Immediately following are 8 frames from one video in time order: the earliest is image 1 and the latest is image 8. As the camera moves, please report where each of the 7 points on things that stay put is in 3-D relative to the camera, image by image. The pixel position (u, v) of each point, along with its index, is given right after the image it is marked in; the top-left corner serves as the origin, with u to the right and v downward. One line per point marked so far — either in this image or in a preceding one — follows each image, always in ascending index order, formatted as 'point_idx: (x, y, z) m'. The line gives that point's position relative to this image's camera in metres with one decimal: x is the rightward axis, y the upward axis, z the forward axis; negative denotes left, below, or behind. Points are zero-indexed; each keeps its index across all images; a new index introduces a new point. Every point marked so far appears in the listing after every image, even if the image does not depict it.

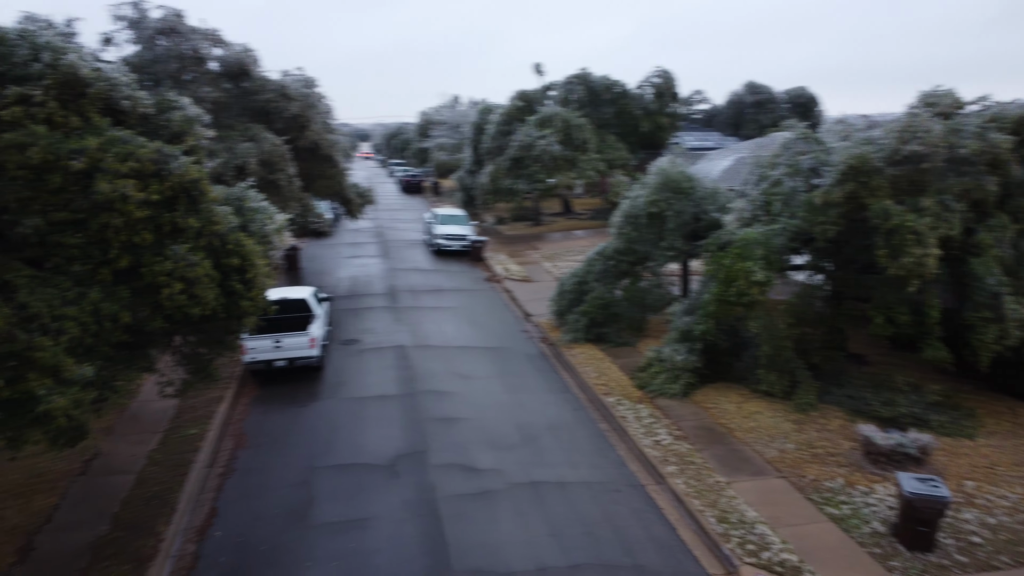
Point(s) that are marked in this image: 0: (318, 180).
0: (-4.9, +2.7, +19.8) m
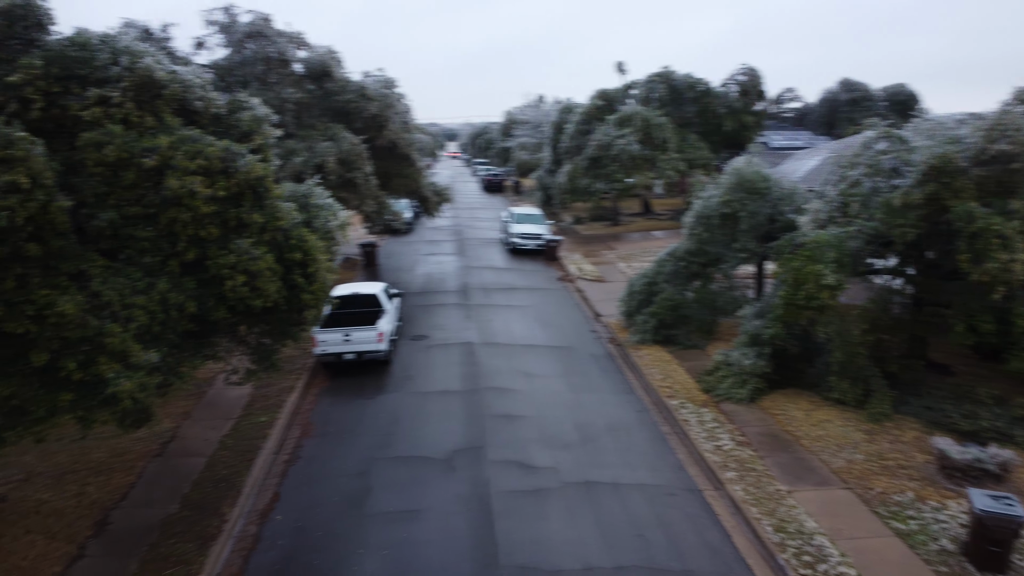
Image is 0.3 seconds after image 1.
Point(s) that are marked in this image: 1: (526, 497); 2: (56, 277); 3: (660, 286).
0: (-3.0, +2.8, +20.2) m
1: (+0.1, -2.3, +8.8) m
2: (-3.3, +0.1, +5.9) m
3: (+2.6, 0.0, +14.3) m
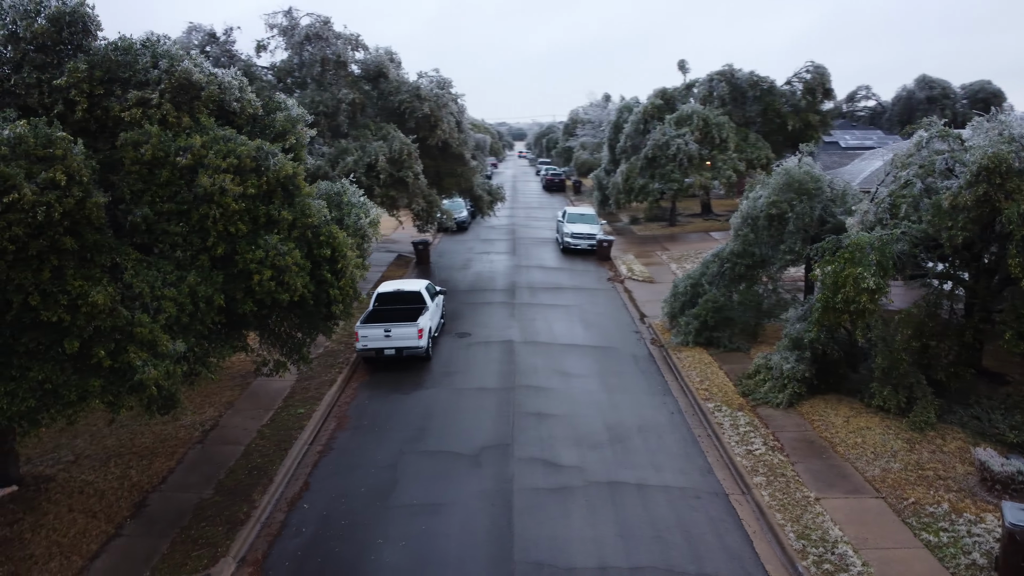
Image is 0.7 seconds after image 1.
0: (-1.7, +2.8, +20.5) m
1: (+0.4, -2.3, +8.8) m
2: (-3.3, +0.1, +6.3) m
3: (+3.4, 0.0, +14.1) m
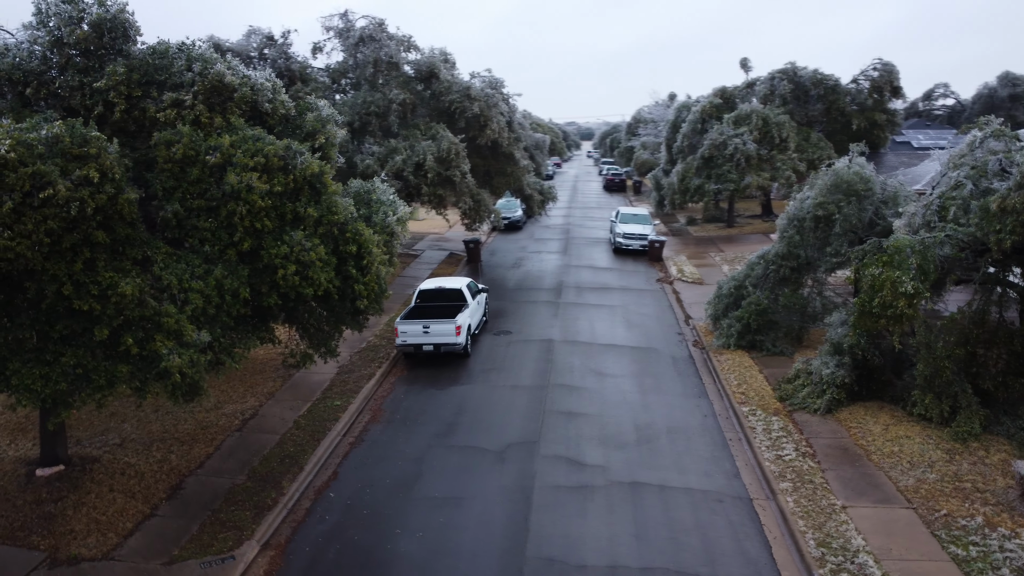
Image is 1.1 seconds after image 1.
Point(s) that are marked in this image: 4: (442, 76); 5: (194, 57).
0: (-0.4, +2.9, +20.7) m
1: (+0.6, -2.2, +8.9) m
2: (-3.2, +0.2, +6.6) m
3: (+4.1, 0.0, +13.9) m
4: (-1.6, +4.8, +18.4) m
5: (-3.1, +2.2, +7.7) m
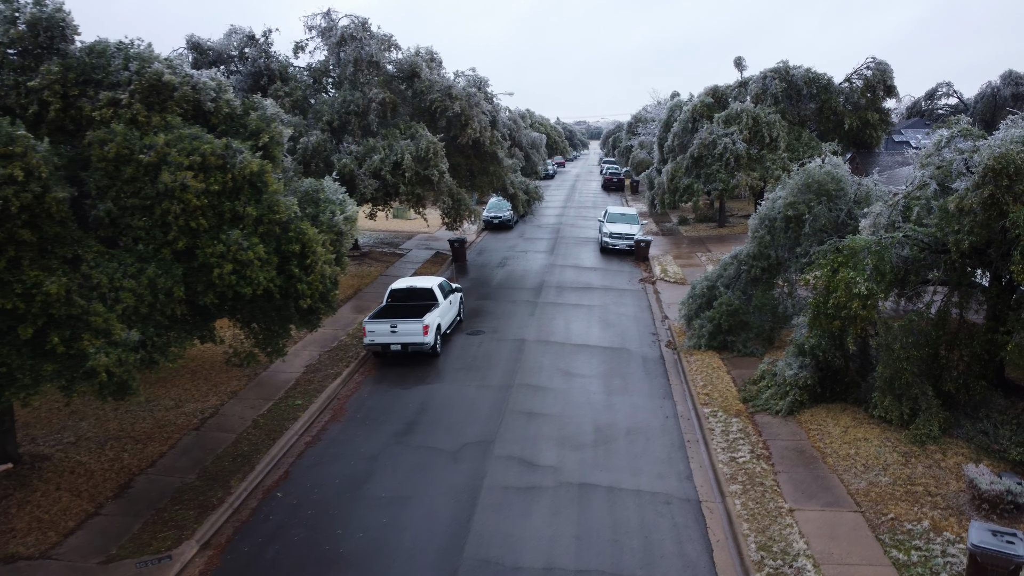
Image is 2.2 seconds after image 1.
0: (-0.8, +2.9, +20.6) m
1: (+0.1, -2.2, +8.8) m
2: (-3.8, +0.2, +6.6) m
3: (+3.6, 0.0, +13.8) m
4: (-2.0, +4.9, +18.4) m
5: (-3.6, +2.2, +7.7) m
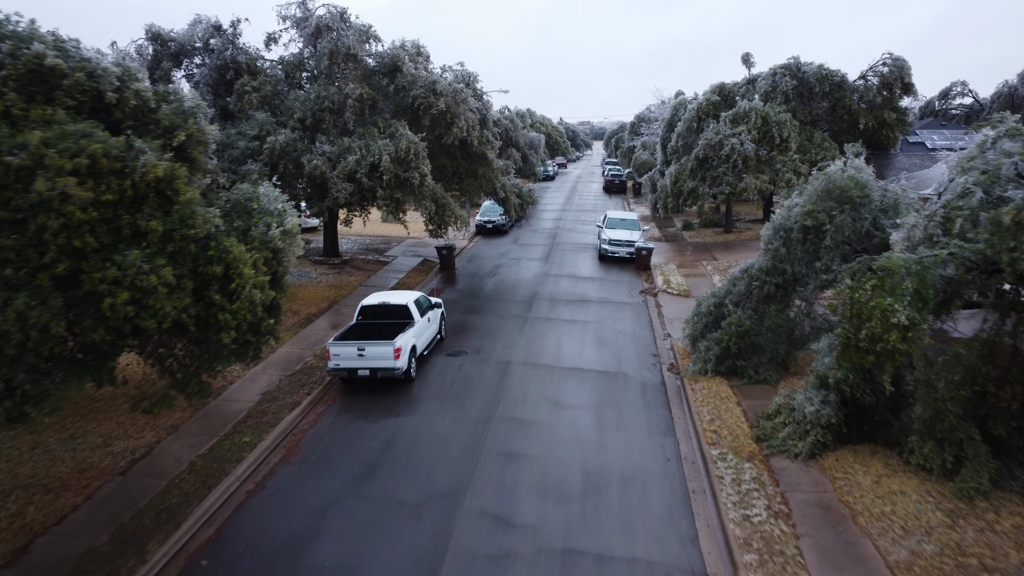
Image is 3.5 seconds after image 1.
0: (-1.0, +2.6, +19.2) m
1: (-0.2, -2.5, +7.4) m
2: (-4.1, 0.0, +5.2) m
3: (+3.3, -0.3, +12.3) m
4: (-2.3, +4.6, +17.0) m
5: (-3.9, +2.0, +6.3) m
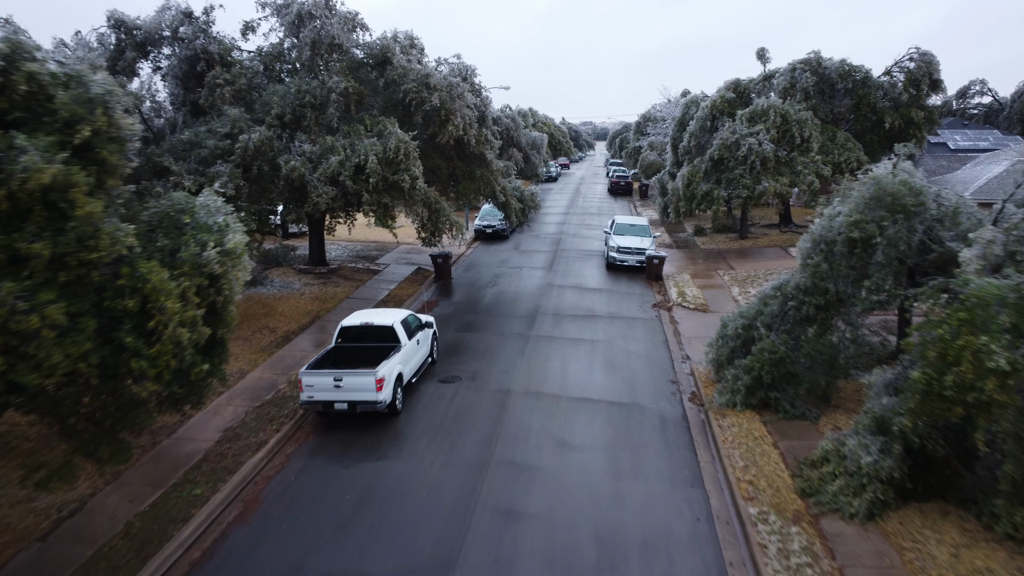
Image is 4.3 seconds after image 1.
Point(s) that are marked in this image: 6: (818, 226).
0: (-1.0, +2.4, +17.7) m
1: (-0.2, -2.8, +5.8) m
2: (-4.1, -0.3, +3.7) m
3: (+3.3, -0.6, +10.8) m
4: (-2.2, +4.3, +15.5) m
5: (-3.9, +1.7, +4.8) m
6: (+3.9, +0.8, +10.3) m
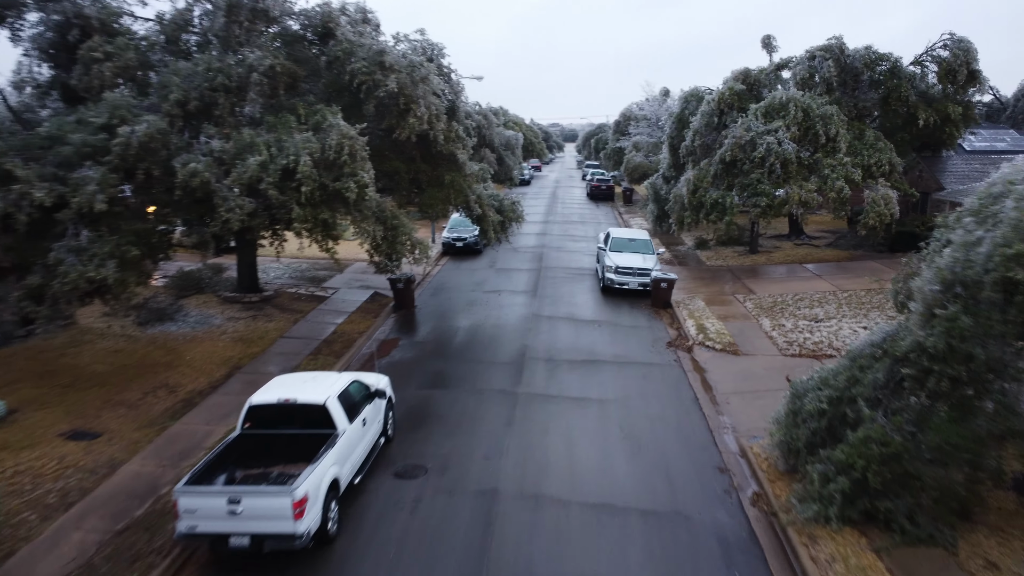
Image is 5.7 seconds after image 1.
0: (-1.4, +1.8, +14.2) m
1: (-0.1, -3.3, +2.4) m
2: (-3.9, -0.8, +0.1) m
3: (+3.2, -1.1, +7.5) m
4: (-2.6, +3.8, +11.9) m
5: (-3.8, +1.2, +1.2) m
6: (+3.8, +0.3, +7.0) m
